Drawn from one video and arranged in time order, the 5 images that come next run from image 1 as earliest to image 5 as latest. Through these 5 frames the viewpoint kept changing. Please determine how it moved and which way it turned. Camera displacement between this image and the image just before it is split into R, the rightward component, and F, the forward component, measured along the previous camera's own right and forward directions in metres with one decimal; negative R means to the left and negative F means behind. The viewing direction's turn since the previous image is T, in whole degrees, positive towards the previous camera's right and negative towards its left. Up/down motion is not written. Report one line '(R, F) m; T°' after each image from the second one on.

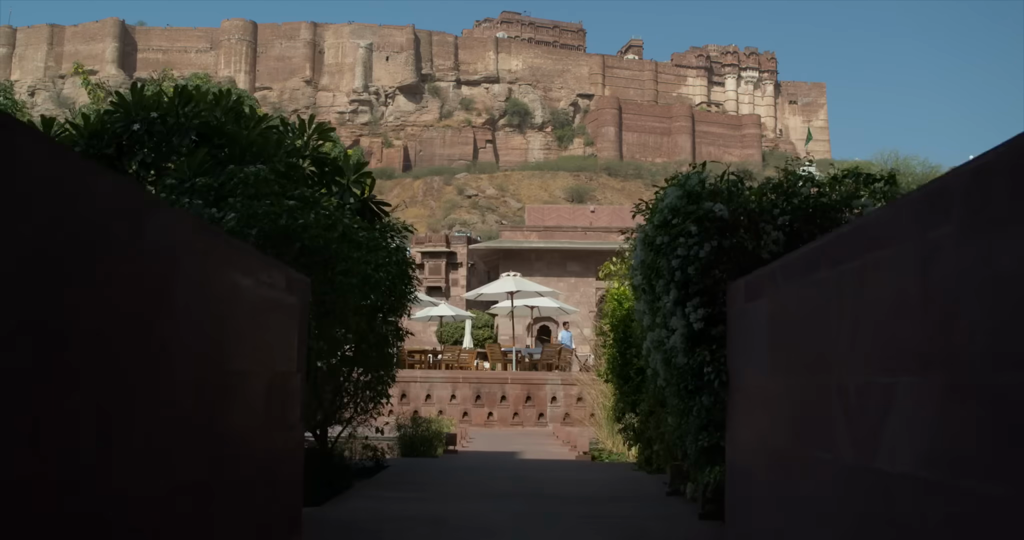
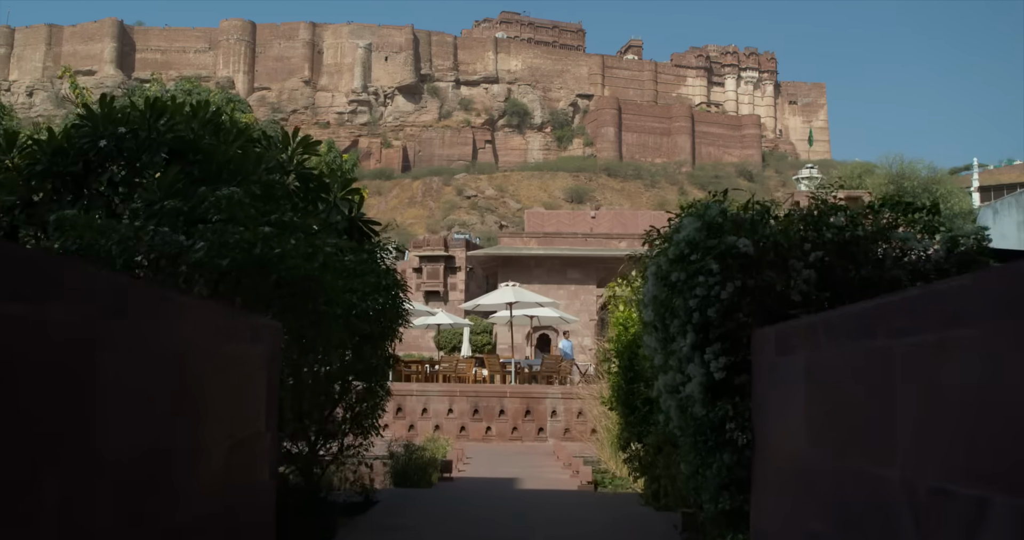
(0.0, +0.5) m; 0°
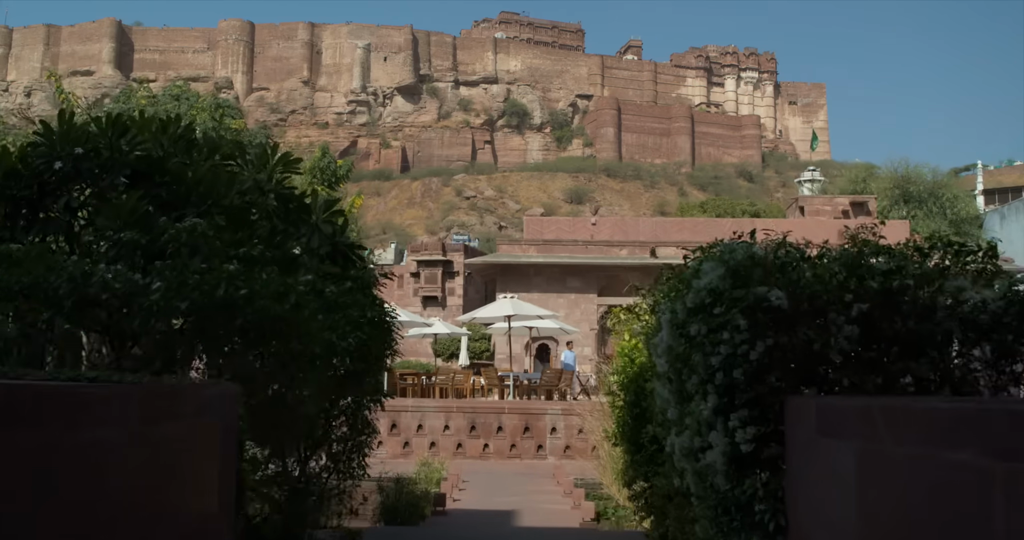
(0.0, +0.6) m; 0°
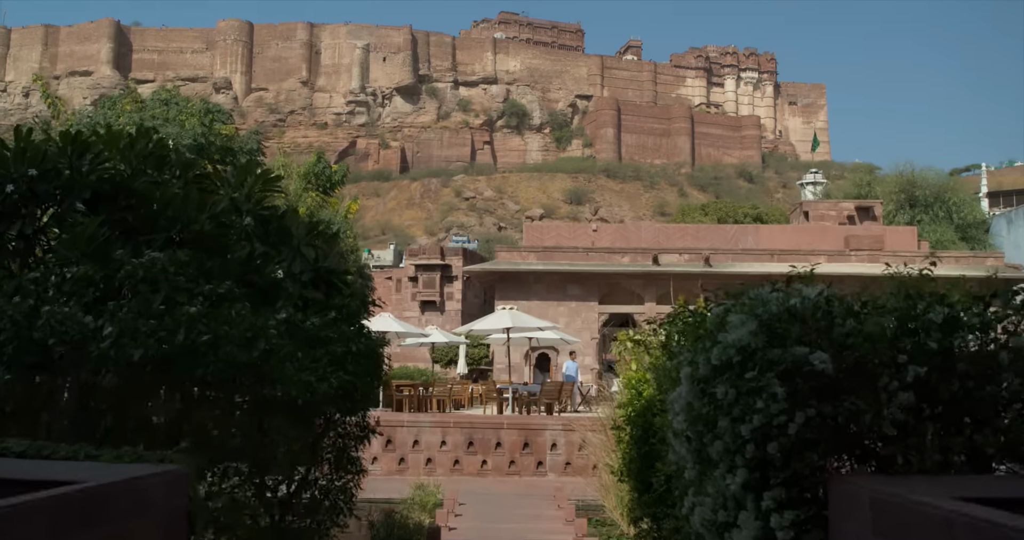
(0.0, +0.5) m; 0°
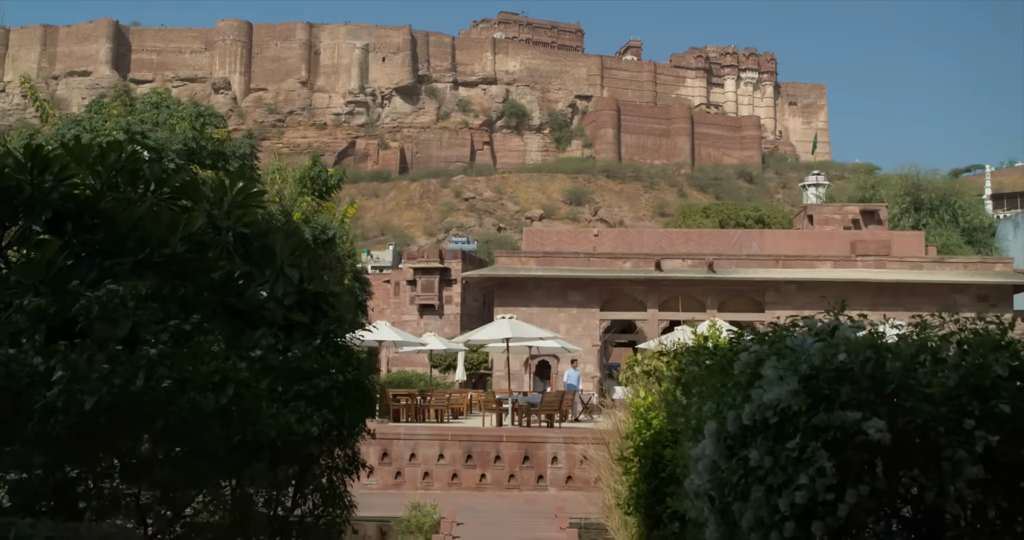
(0.0, +0.5) m; 0°
